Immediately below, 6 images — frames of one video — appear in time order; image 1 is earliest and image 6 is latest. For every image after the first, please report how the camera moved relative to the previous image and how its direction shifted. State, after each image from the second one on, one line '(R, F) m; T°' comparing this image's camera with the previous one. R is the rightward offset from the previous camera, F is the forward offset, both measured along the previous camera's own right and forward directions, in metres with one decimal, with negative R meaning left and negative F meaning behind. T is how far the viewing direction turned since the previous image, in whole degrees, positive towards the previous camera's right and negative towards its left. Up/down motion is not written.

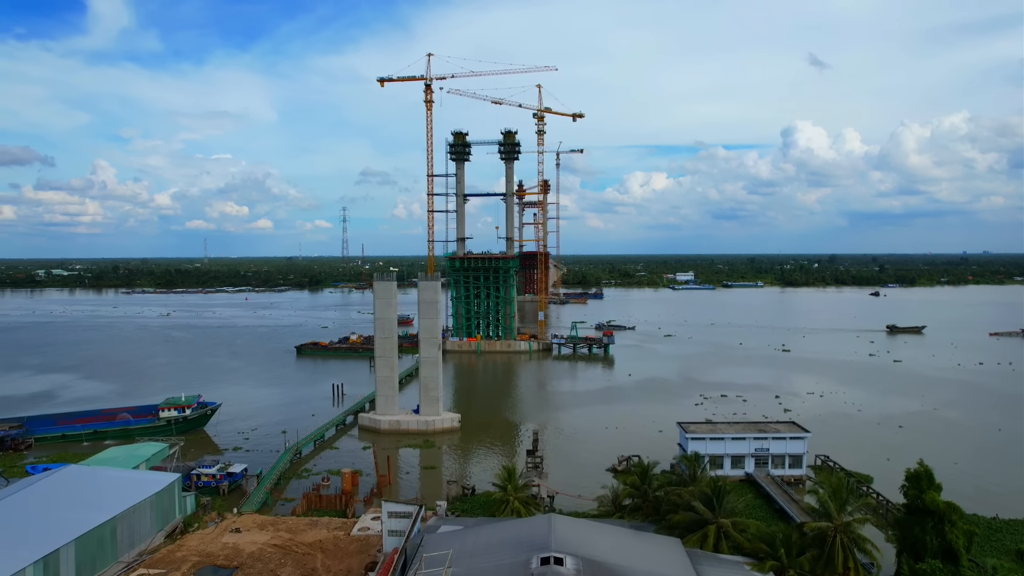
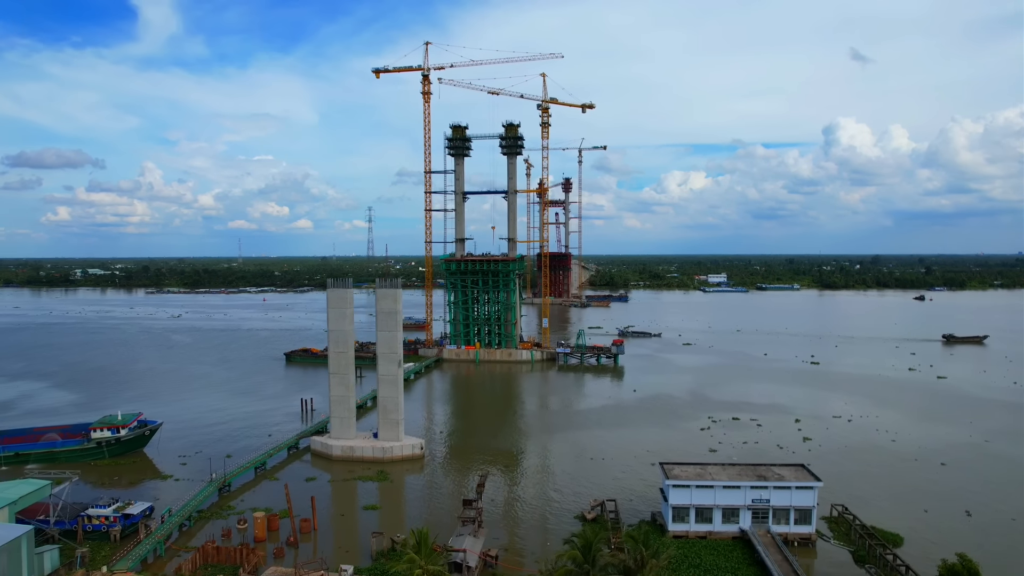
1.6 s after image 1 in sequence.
(+2.2, +3.4) m; -3°
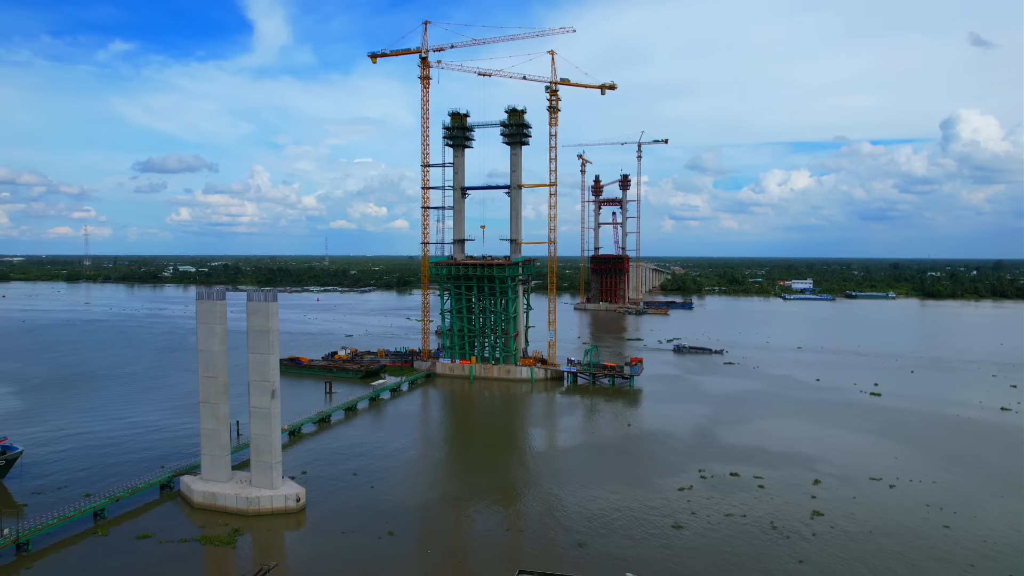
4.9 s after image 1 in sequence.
(+5.2, +5.6) m; -8°
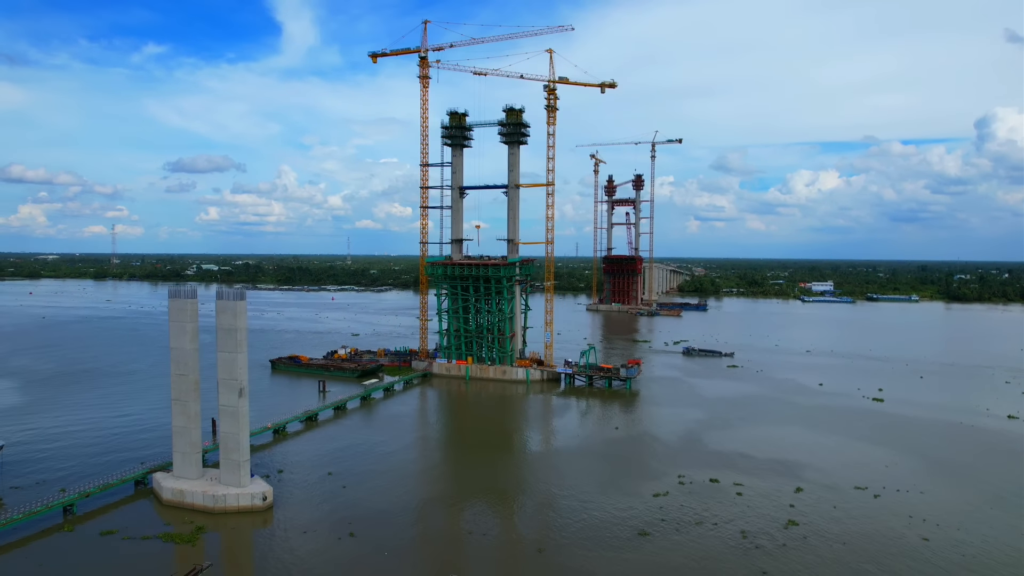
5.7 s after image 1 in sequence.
(+1.6, +0.3) m; -2°
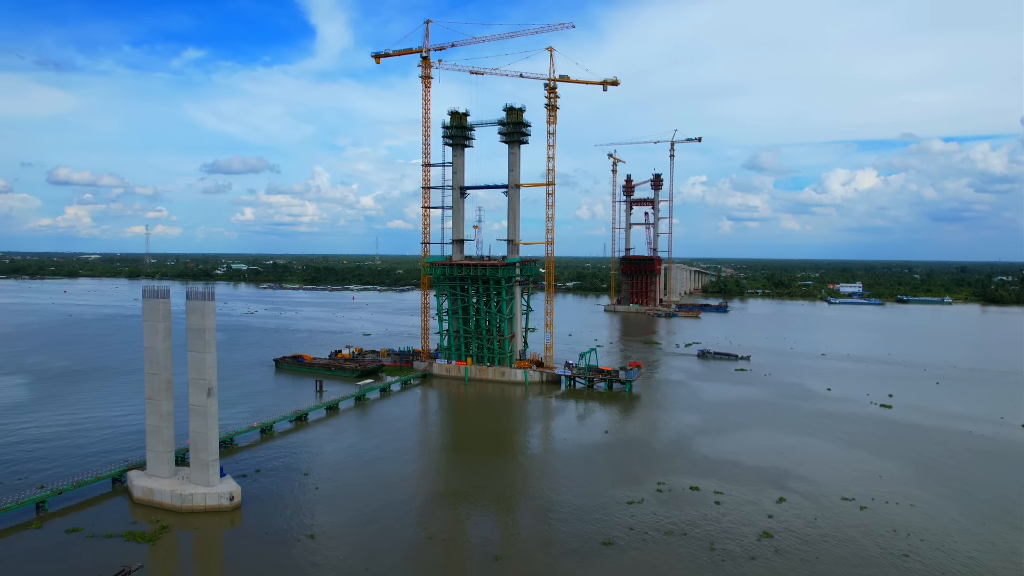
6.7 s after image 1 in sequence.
(+1.8, +0.4) m; -3°
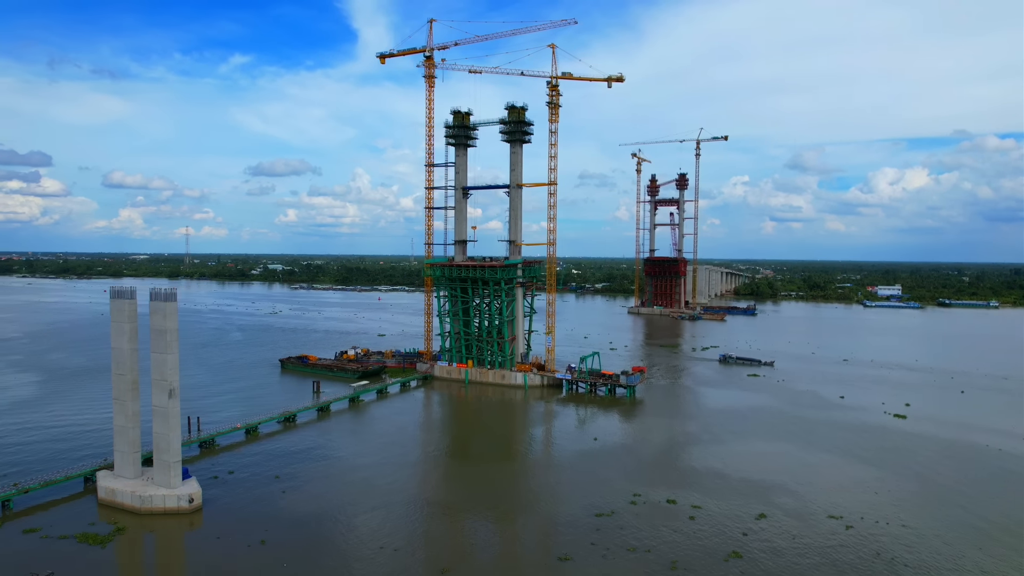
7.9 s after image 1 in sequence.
(+2.1, +0.7) m; -3°
